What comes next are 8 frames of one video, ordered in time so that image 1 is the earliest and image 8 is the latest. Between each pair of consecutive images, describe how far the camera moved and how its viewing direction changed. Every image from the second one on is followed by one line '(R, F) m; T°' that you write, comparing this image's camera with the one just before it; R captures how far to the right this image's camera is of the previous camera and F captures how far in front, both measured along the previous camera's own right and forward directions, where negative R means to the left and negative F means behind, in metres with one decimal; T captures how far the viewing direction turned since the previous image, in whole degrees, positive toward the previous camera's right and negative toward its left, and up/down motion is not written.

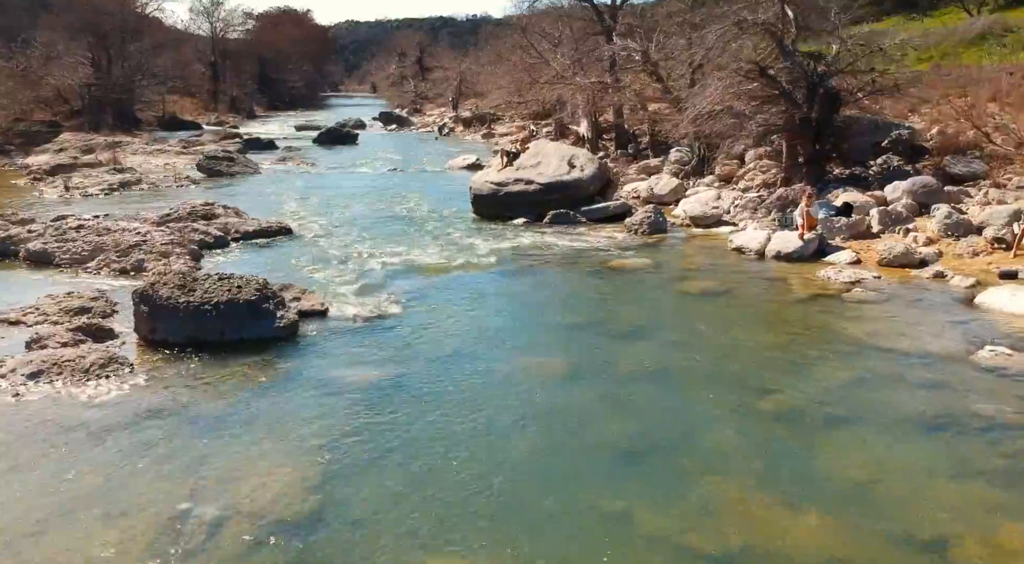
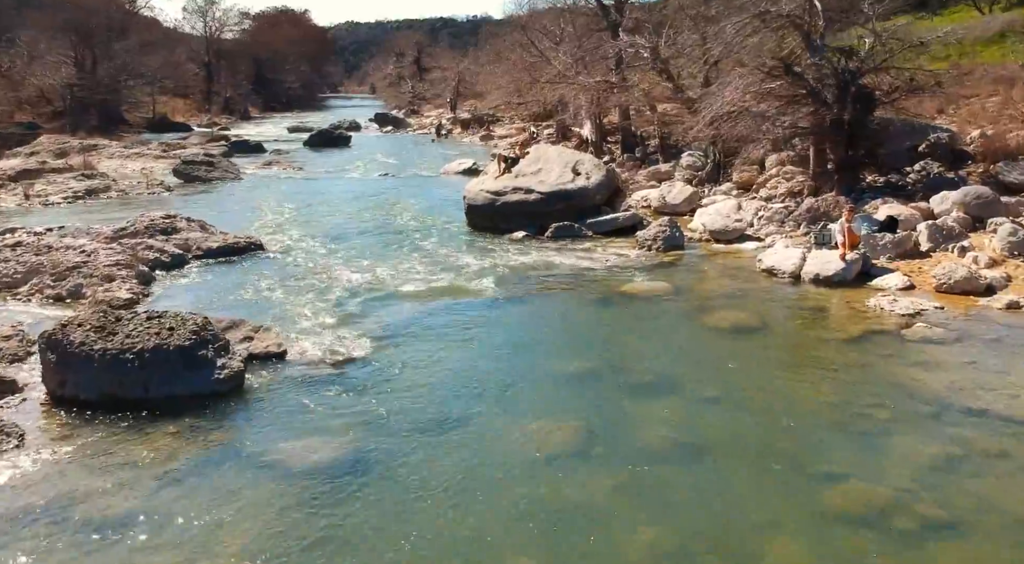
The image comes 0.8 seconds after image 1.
(0.0, +1.8) m; 0°
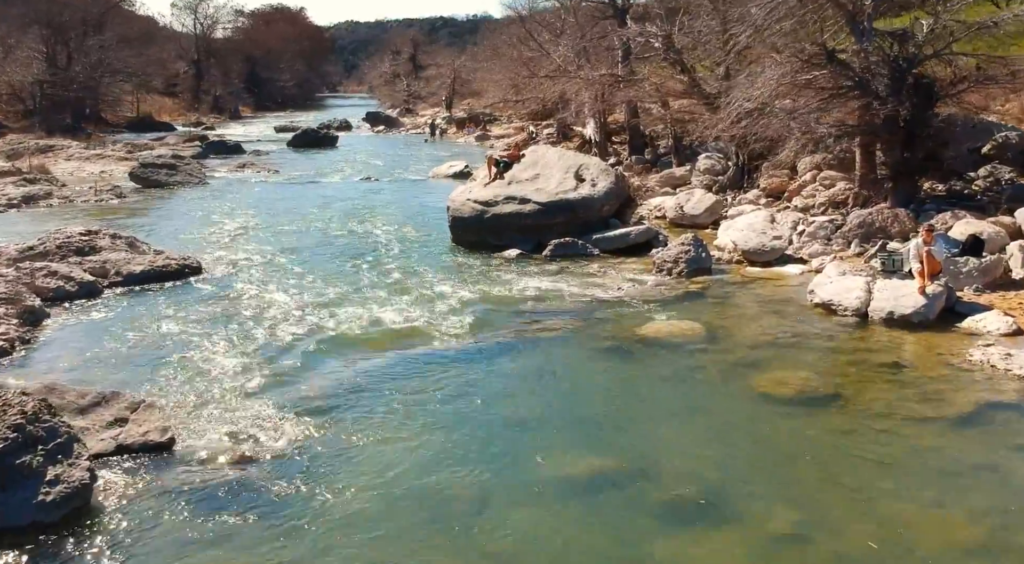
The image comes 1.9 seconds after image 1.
(+0.1, +2.6) m; 0°
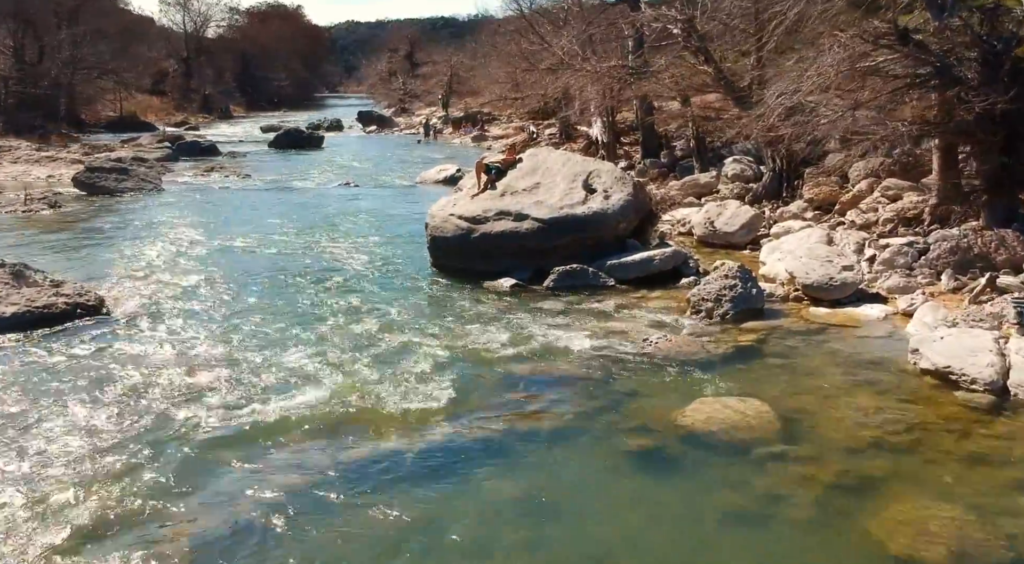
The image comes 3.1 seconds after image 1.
(+0.1, +2.9) m; 0°
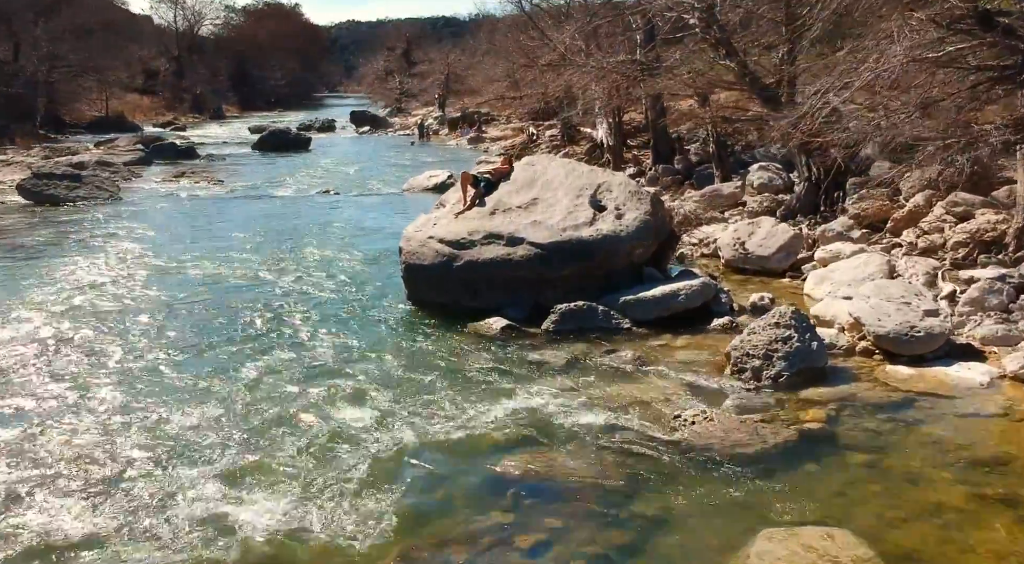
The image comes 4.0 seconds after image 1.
(+0.1, +2.1) m; 0°
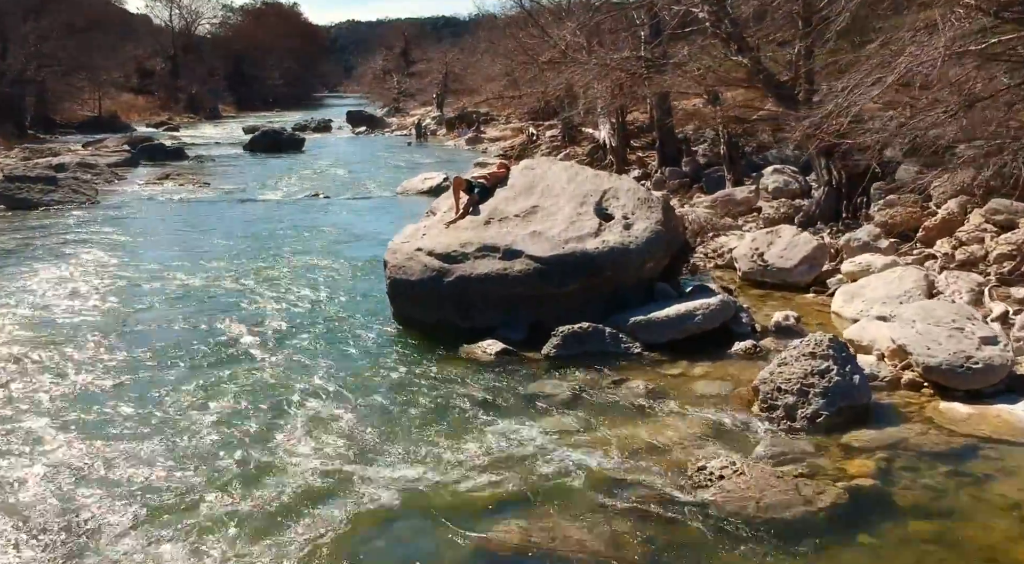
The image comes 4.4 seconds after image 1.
(0.0, +1.0) m; 0°
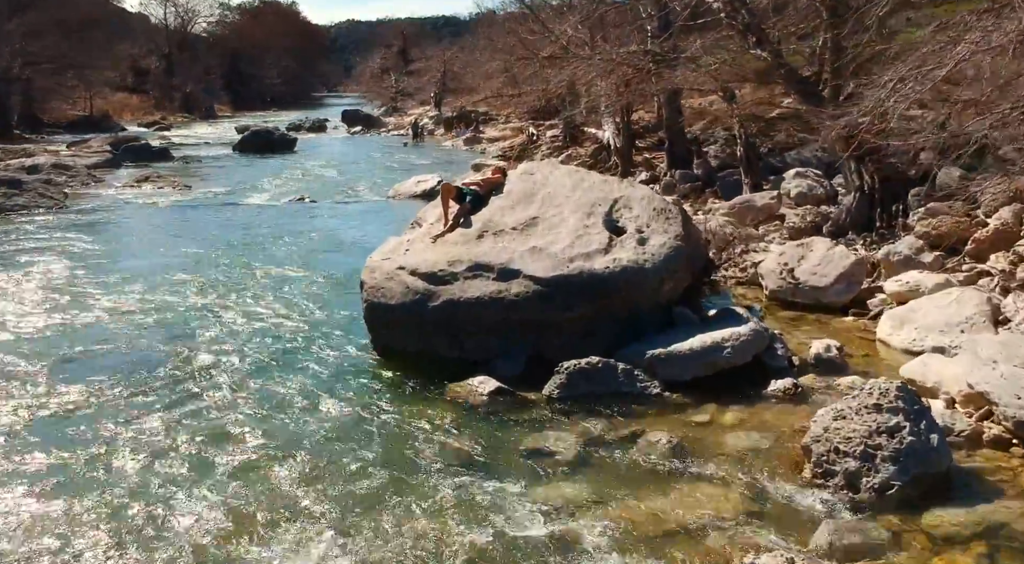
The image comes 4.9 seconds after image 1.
(0.0, +1.2) m; 0°
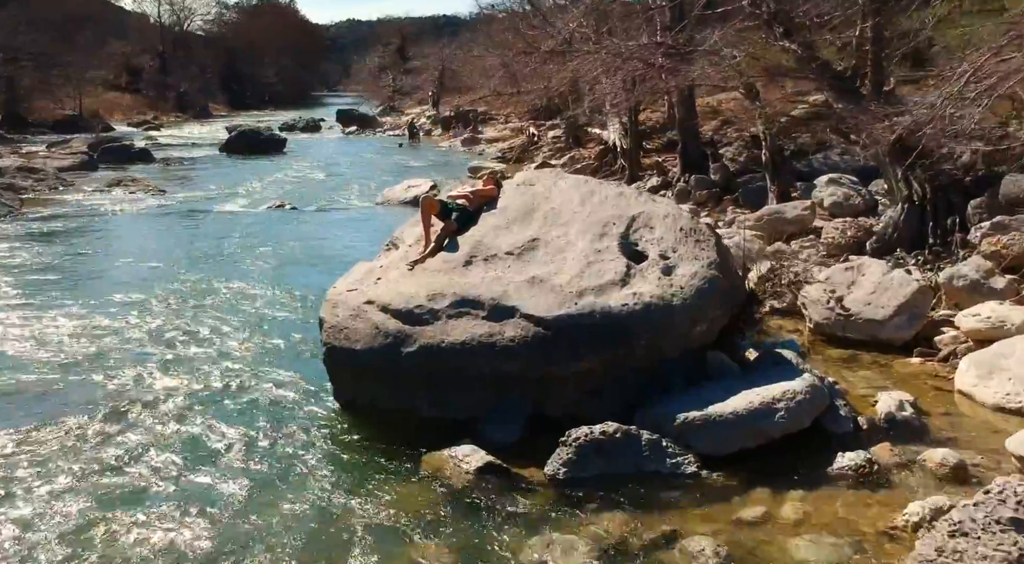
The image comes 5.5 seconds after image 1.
(0.0, +1.5) m; 0°
